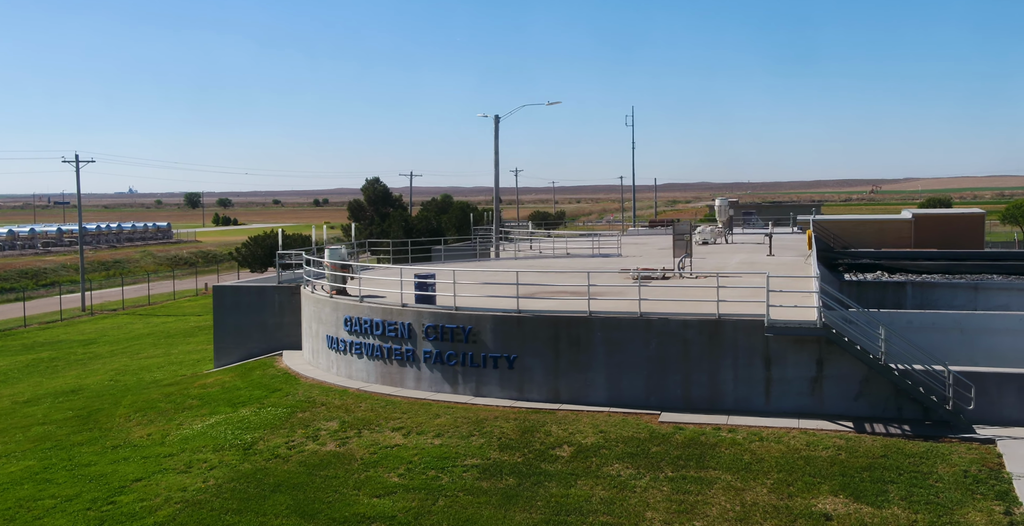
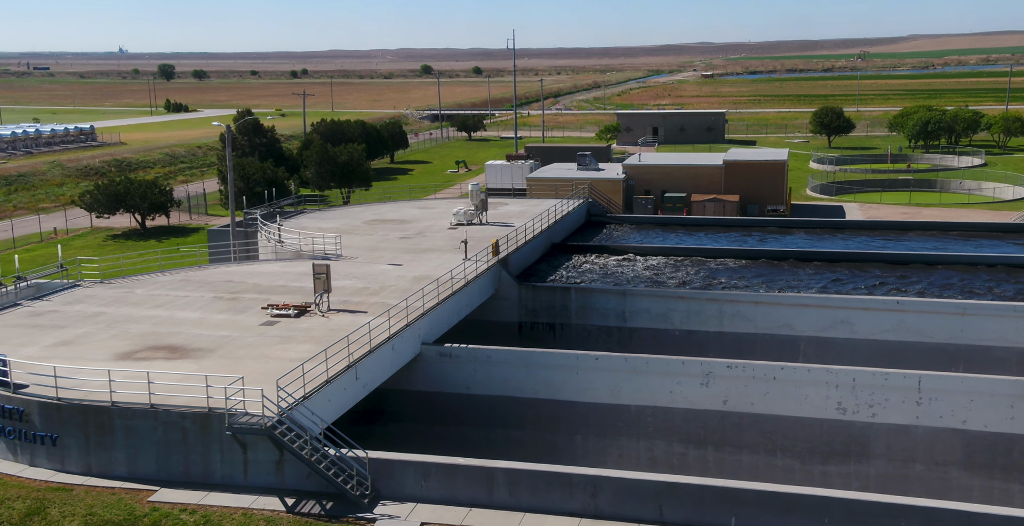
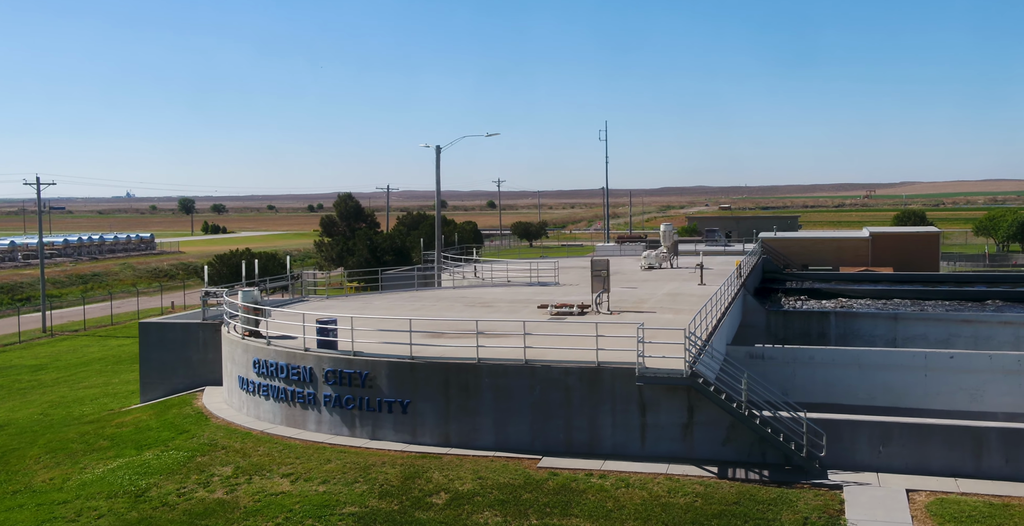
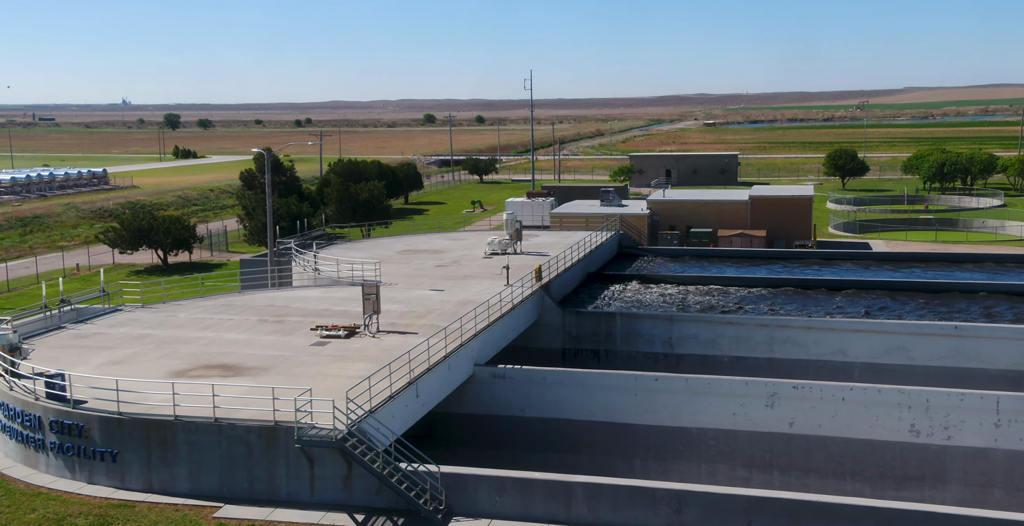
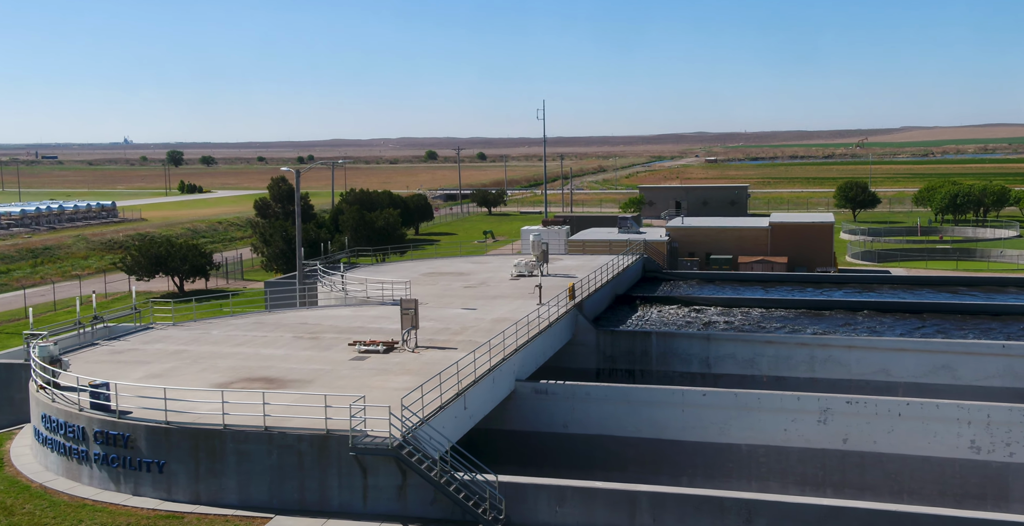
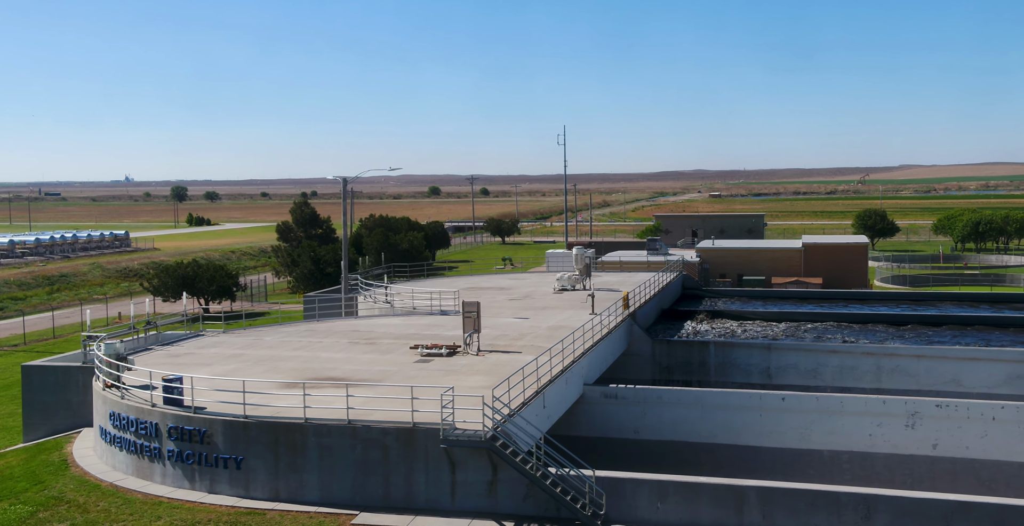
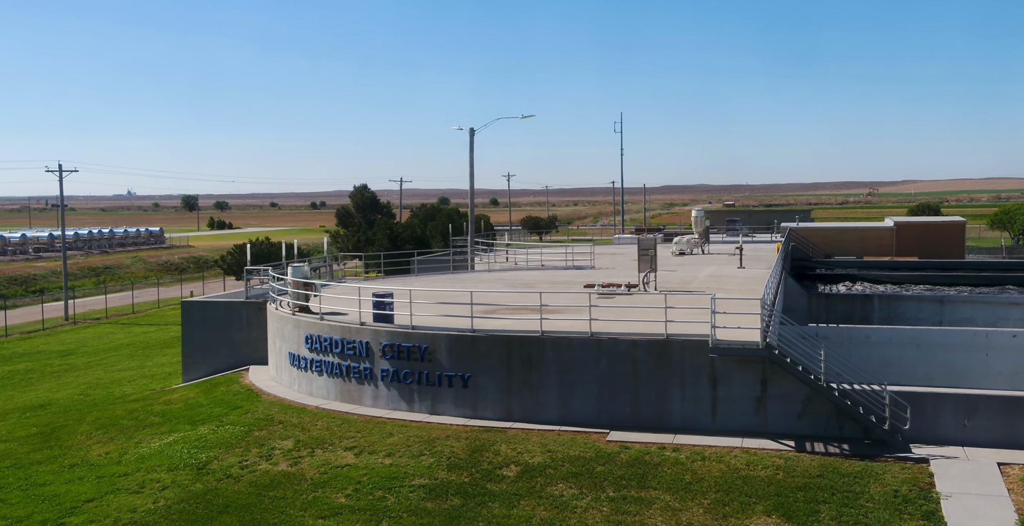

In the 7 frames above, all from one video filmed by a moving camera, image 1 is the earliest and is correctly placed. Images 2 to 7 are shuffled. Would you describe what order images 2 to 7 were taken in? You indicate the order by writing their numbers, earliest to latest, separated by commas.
7, 3, 6, 5, 4, 2
